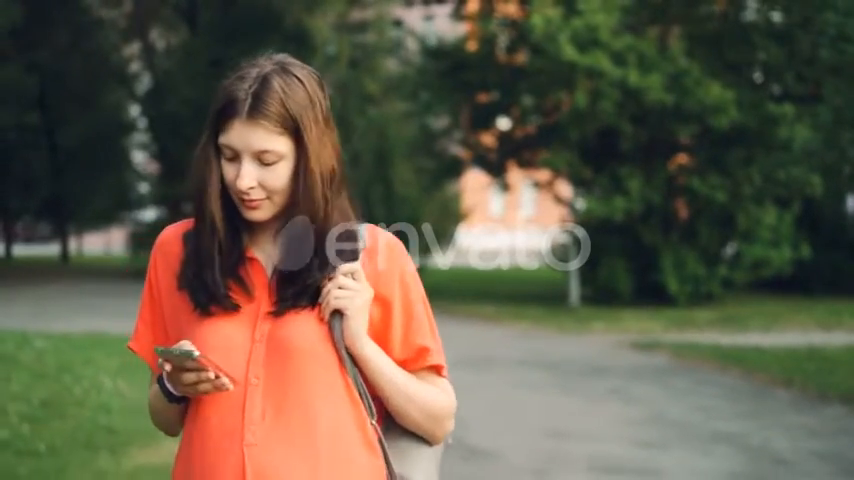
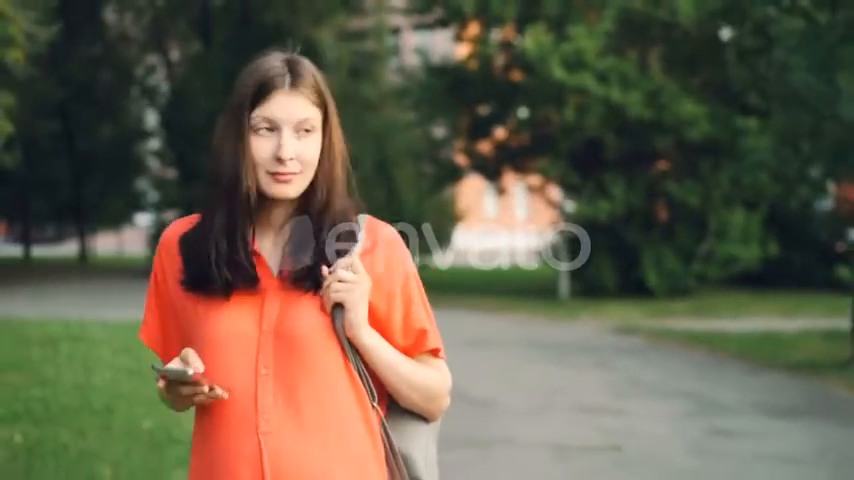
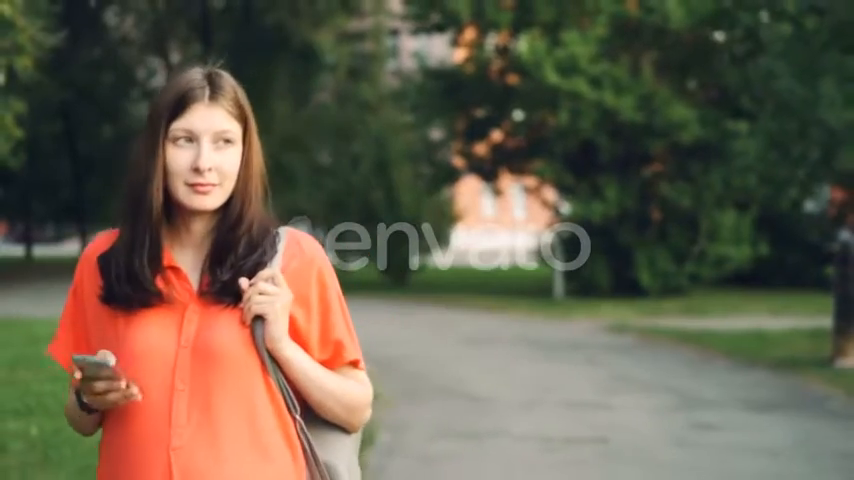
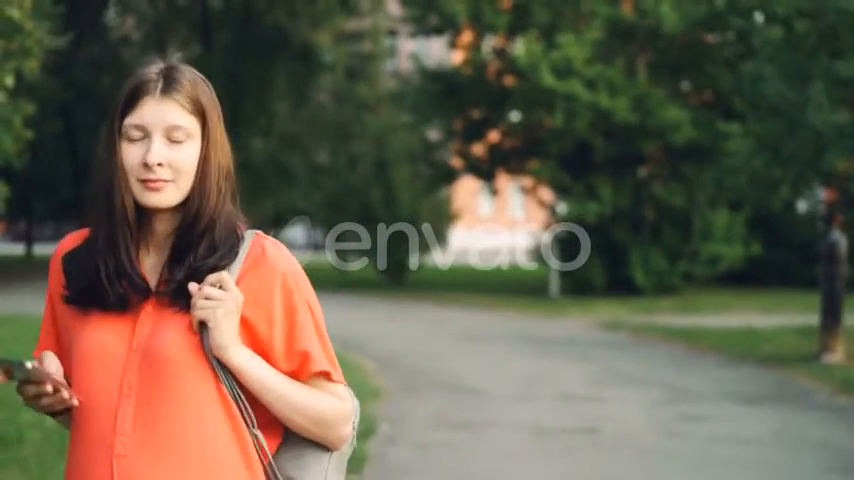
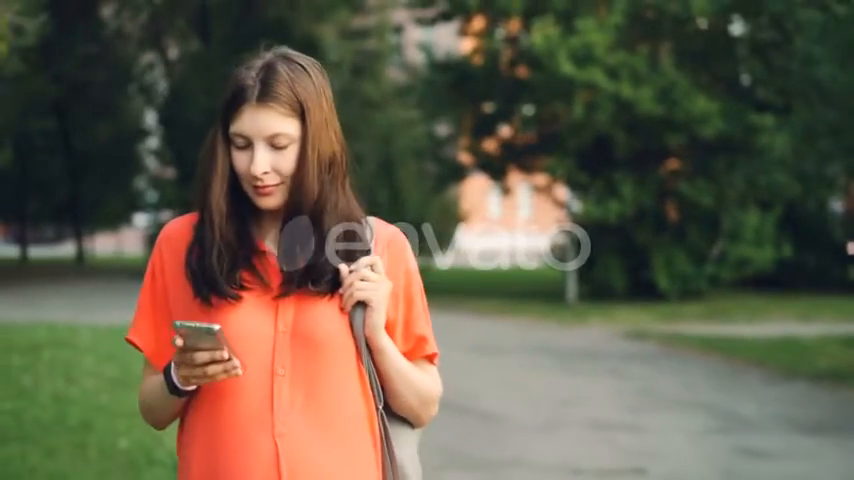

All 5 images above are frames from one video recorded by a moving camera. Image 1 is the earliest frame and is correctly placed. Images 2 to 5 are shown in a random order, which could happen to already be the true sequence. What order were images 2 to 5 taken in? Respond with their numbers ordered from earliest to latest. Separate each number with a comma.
5, 2, 3, 4
